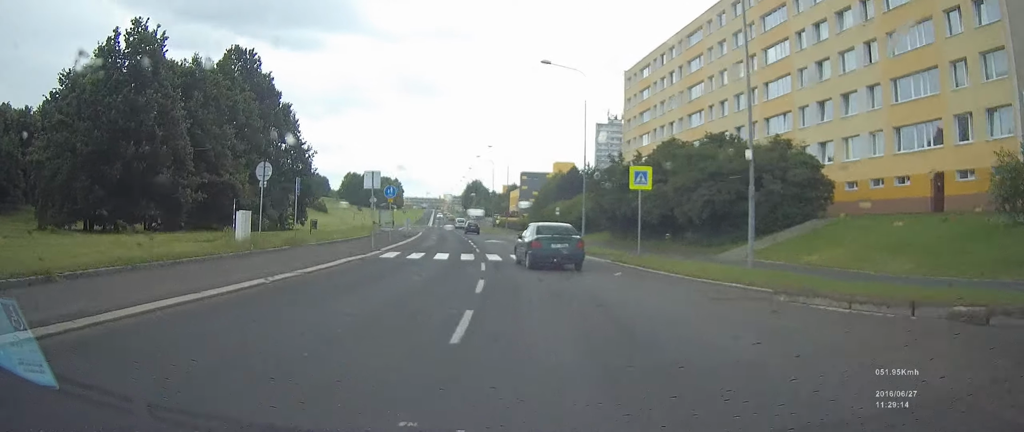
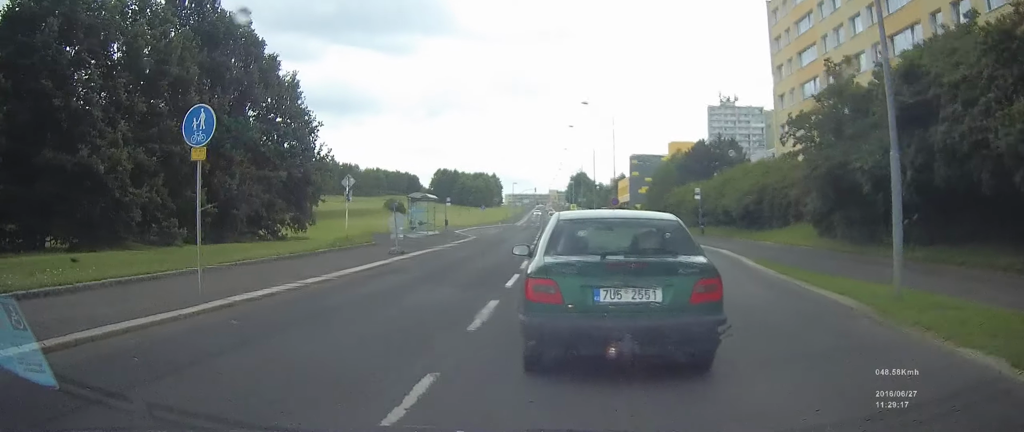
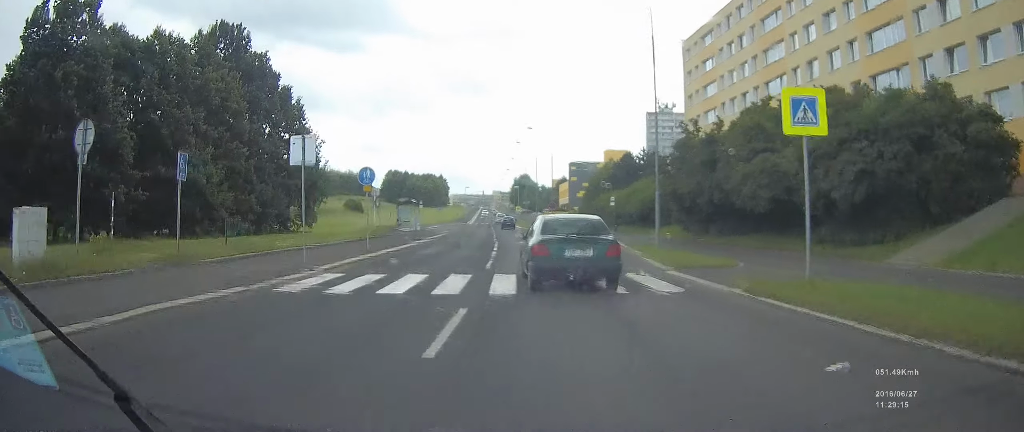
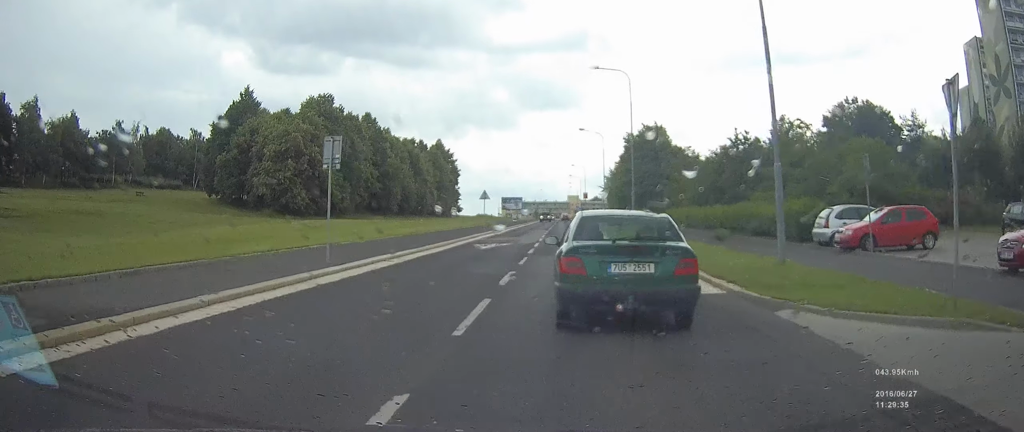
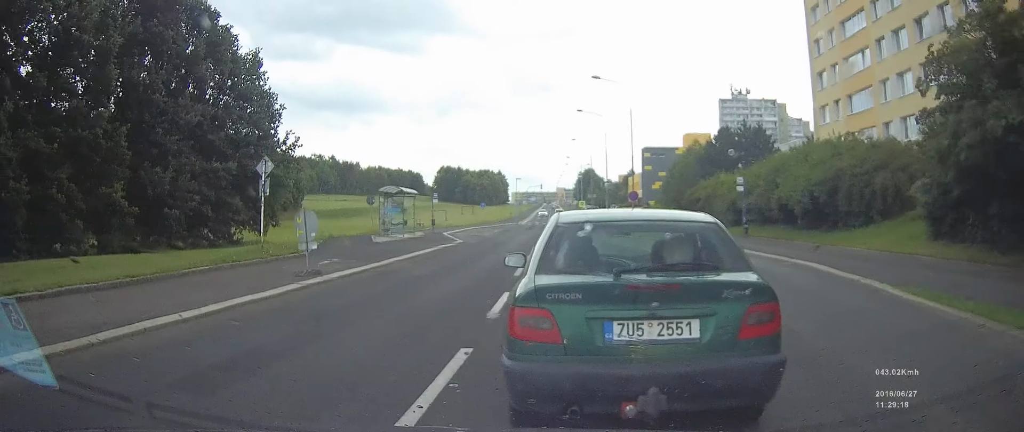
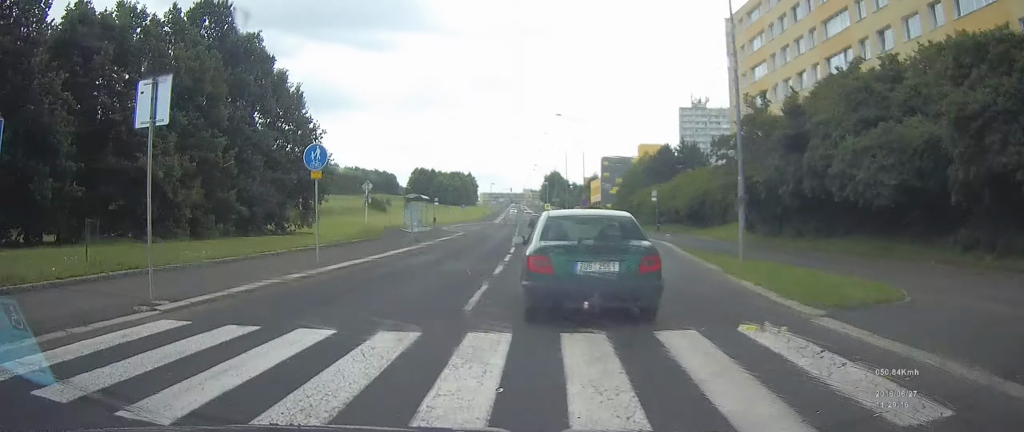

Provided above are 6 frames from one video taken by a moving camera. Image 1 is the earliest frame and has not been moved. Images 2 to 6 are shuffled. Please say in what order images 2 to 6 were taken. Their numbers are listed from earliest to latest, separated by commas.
3, 6, 2, 5, 4
